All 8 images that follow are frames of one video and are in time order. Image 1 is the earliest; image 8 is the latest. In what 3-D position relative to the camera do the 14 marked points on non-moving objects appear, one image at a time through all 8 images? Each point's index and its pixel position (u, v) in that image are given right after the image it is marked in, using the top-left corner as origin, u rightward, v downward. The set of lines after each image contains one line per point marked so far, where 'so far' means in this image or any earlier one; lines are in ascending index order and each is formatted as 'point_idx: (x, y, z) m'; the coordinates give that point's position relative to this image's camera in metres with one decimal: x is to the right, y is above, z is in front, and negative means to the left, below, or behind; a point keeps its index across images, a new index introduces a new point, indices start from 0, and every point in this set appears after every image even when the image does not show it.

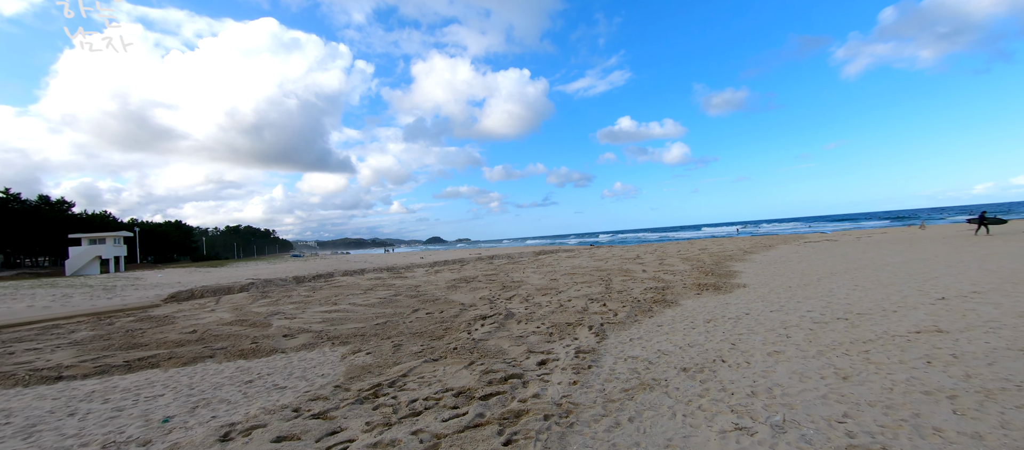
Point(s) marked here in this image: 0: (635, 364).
0: (+1.3, -1.5, +4.3) m
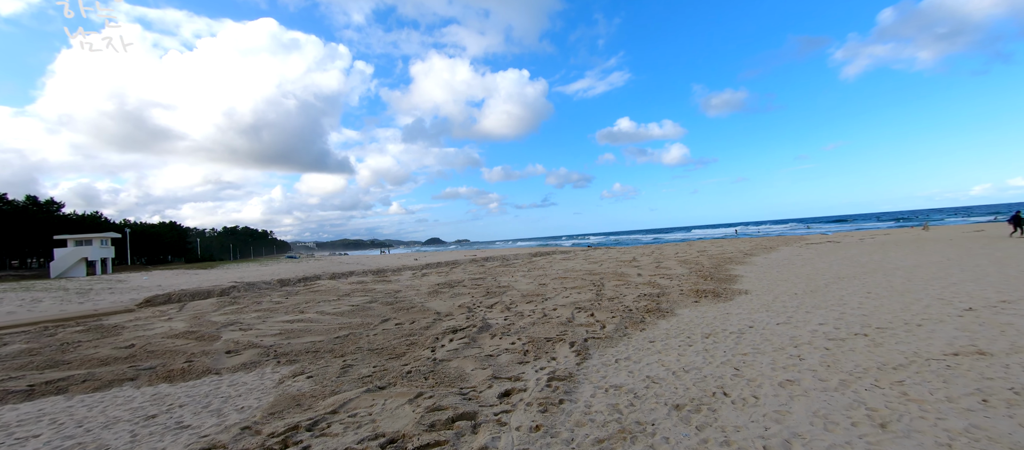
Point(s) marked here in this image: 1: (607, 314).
0: (+0.9, -1.6, +3.5) m
1: (+1.8, -1.7, +7.4) m
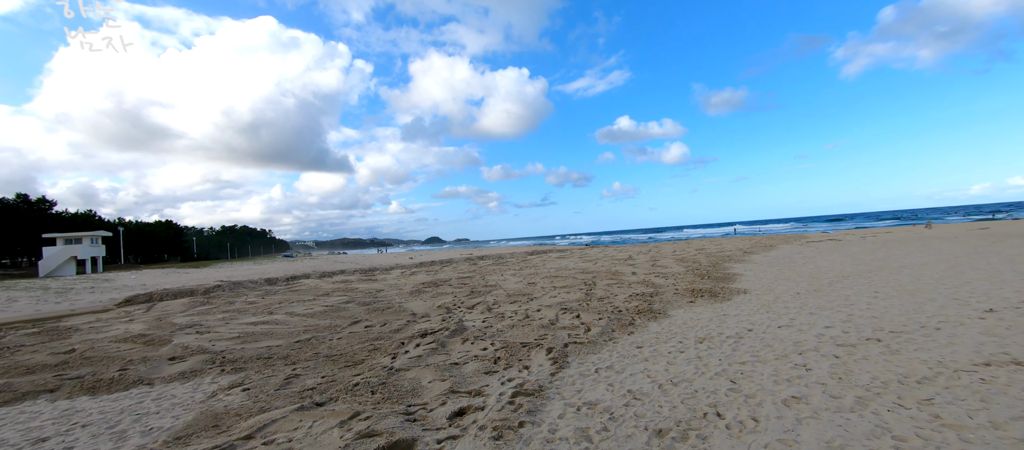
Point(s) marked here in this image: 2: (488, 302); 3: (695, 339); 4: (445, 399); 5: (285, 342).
0: (+0.6, -1.5, +2.9) m
1: (+1.4, -1.6, +6.9) m
2: (-0.5, -1.7, +8.7) m
3: (+2.5, -1.5, +5.3) m
4: (-0.6, -1.5, +3.5) m
5: (-3.6, -1.9, +6.2) m
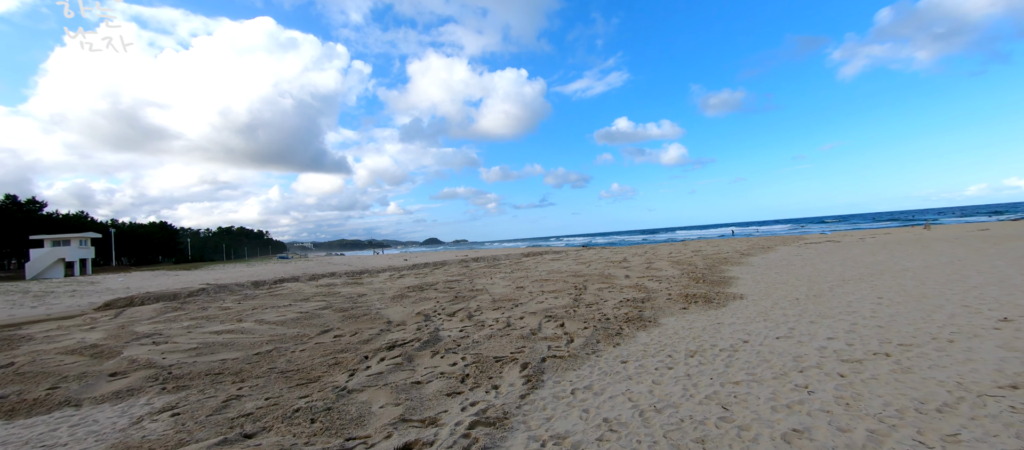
0: (+0.2, -1.5, +2.5) m
1: (+1.1, -1.6, +6.4) m
2: (-0.9, -1.8, +8.2) m
3: (+2.1, -1.6, +4.8) m
4: (-0.9, -1.6, +3.0) m
5: (-3.9, -1.9, +5.7) m
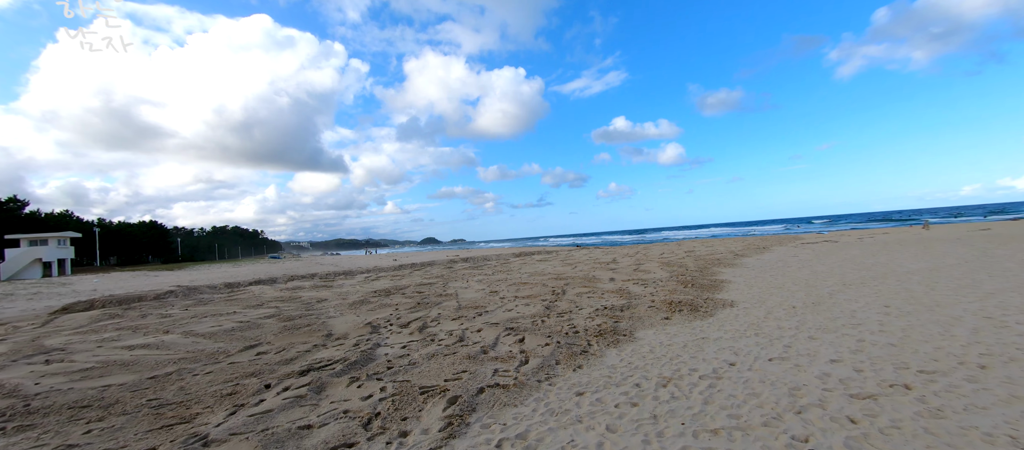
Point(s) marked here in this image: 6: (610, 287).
0: (-0.4, -1.5, +1.6) m
1: (+0.4, -1.6, +5.5) m
2: (-1.6, -1.7, +7.3) m
3: (+1.5, -1.6, +3.9) m
4: (-1.6, -1.6, +2.1) m
5: (-4.6, -1.9, +4.8) m
6: (+2.7, -1.7, +10.7) m
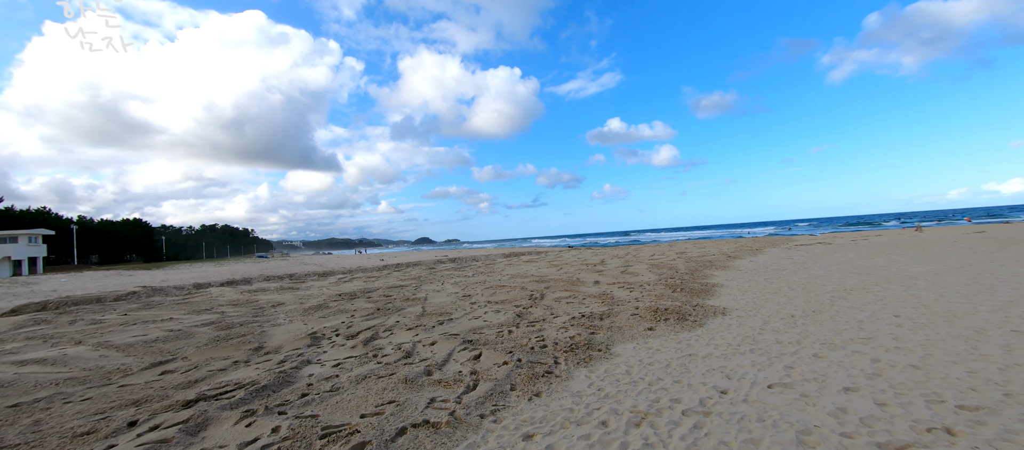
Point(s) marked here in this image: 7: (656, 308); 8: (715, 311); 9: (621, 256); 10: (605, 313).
0: (-0.9, -1.4, +0.7) m
1: (-0.1, -1.6, +4.7) m
2: (-2.1, -1.7, +6.4) m
3: (+0.9, -1.5, +3.1) m
4: (-2.1, -1.5, +1.2) m
5: (-5.2, -1.8, +3.9) m
6: (+2.1, -1.7, +9.9) m
7: (+2.7, -1.5, +7.2) m
8: (+3.7, -1.6, +7.1) m
9: (+5.1, -1.5, +18.2) m
10: (+1.7, -1.6, +7.0) m
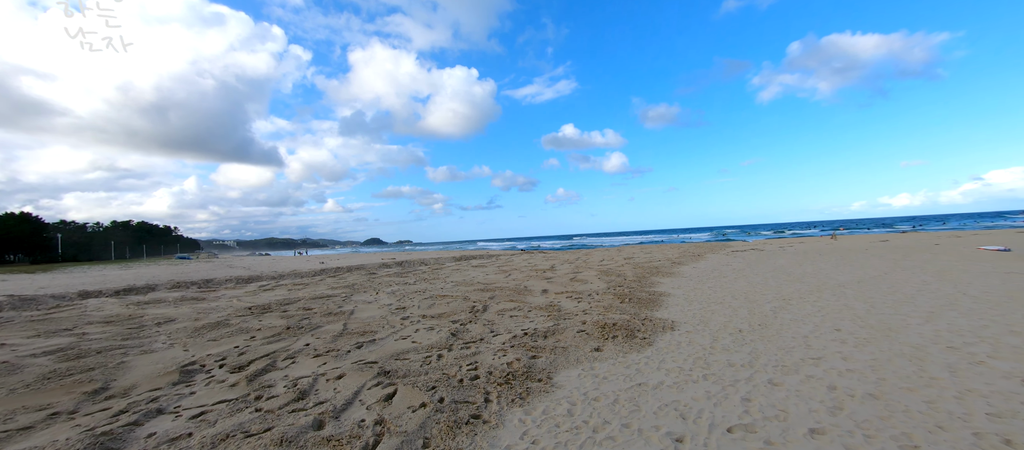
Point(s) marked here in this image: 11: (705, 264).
0: (-1.2, -1.5, -0.2) m
1: (-0.9, -1.7, +3.8) m
2: (-3.1, -1.7, +5.3) m
3: (+0.4, -1.6, +2.4) m
4: (-2.4, -1.5, +0.2) m
5: (-5.8, -1.8, +2.5) m
6: (+0.7, -1.8, +9.3) m
7: (+1.6, -1.7, +6.7) m
8: (+2.6, -1.7, +6.7) m
9: (+2.7, -1.7, +17.9) m
10: (+0.6, -1.7, +6.4) m
11: (+8.9, -1.8, +17.8) m
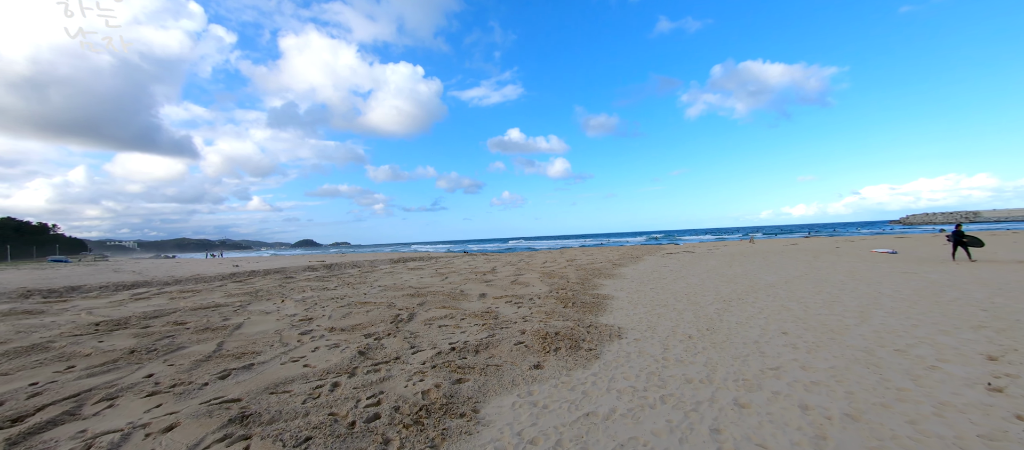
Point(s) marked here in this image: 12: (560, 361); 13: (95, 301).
0: (-1.3, -1.3, -1.4) m
1: (-1.6, -1.5, +2.7) m
2: (-3.9, -1.6, +3.9) m
3: (-0.1, -1.5, +1.5) m
4: (-2.5, -1.4, -1.1) m
5: (-6.2, -1.6, +0.6) m
6: (-0.8, -1.8, +8.3) m
7: (+0.5, -1.6, +5.9) m
8: (+1.5, -1.7, +6.0) m
9: (0.0, -1.7, +17.1) m
10: (-0.4, -1.6, +5.4) m
11: (+6.2, -1.9, +17.9) m
12: (+0.6, -1.7, +4.8) m
13: (-10.1, -1.9, +9.5) m
